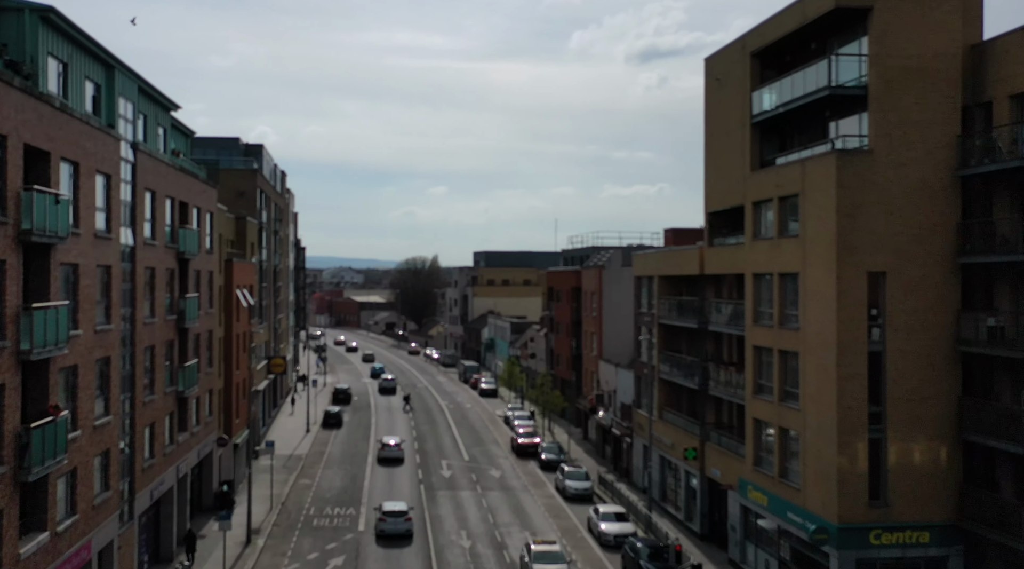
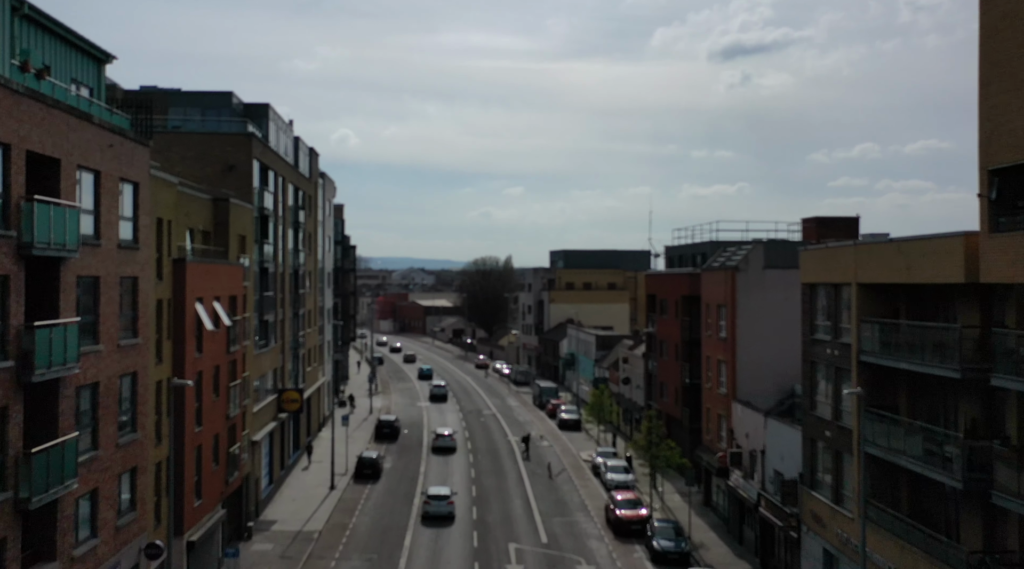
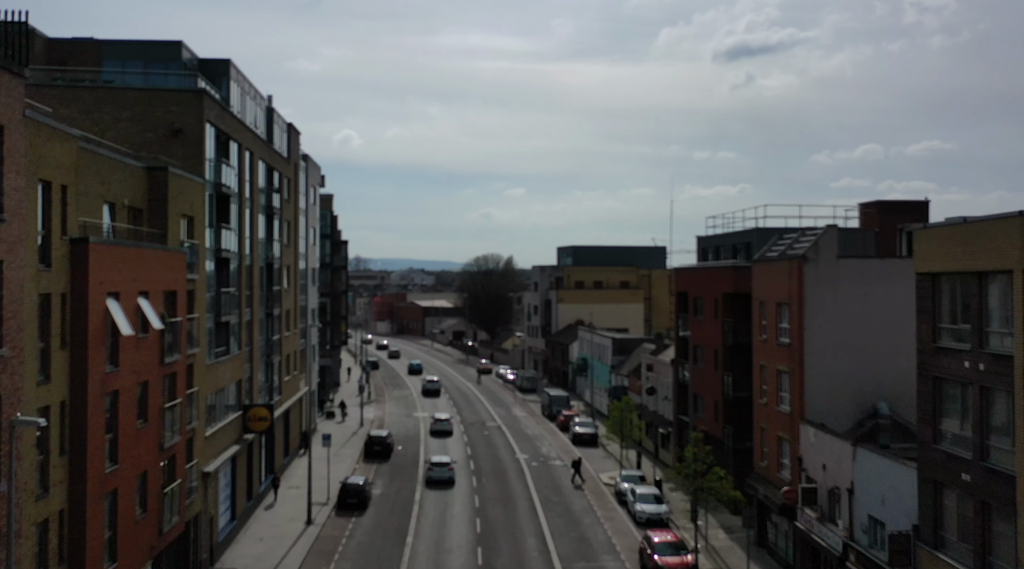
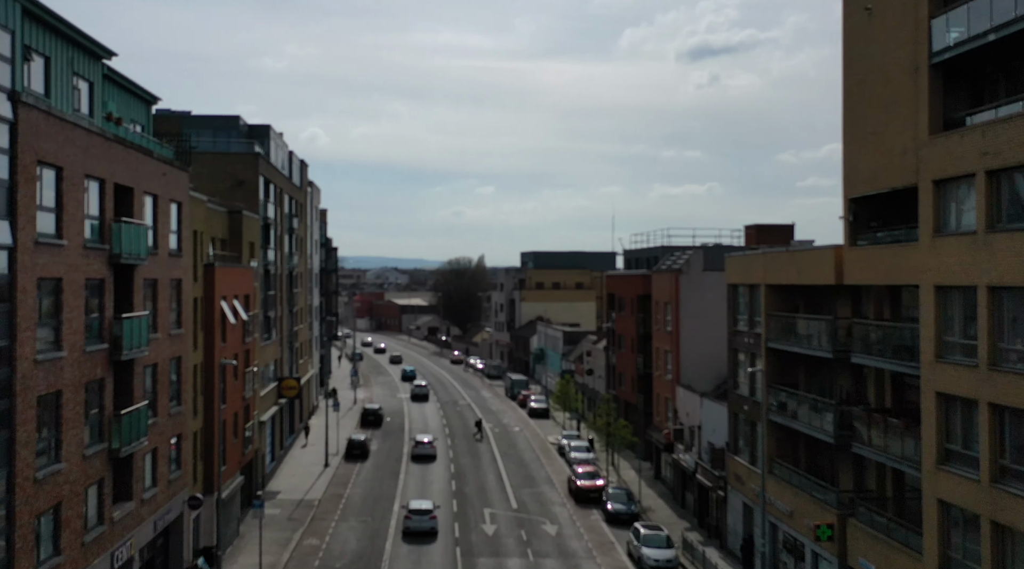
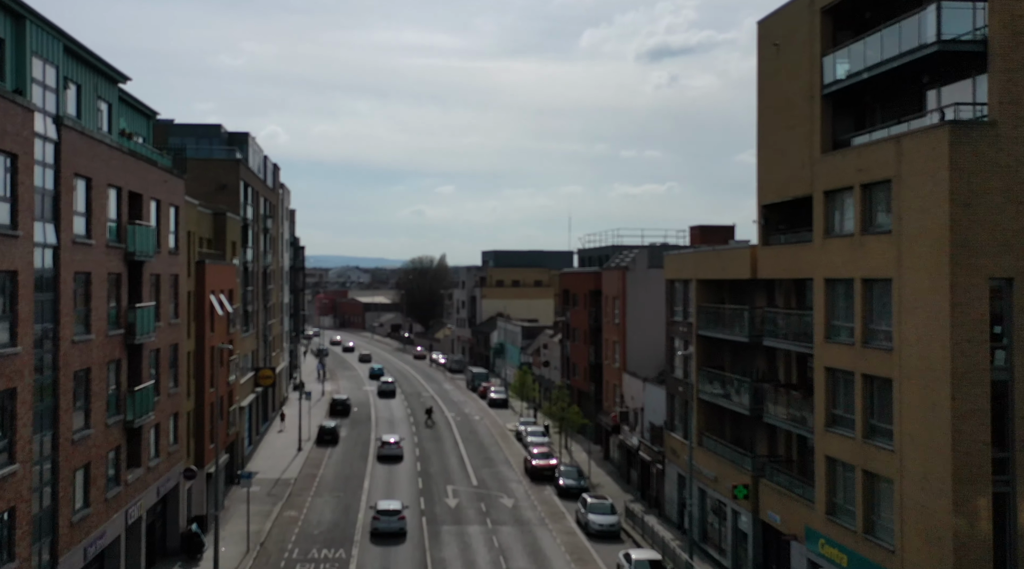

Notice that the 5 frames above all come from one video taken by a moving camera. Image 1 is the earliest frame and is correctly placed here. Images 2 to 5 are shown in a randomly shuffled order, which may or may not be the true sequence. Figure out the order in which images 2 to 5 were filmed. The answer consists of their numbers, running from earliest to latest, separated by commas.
5, 4, 2, 3
